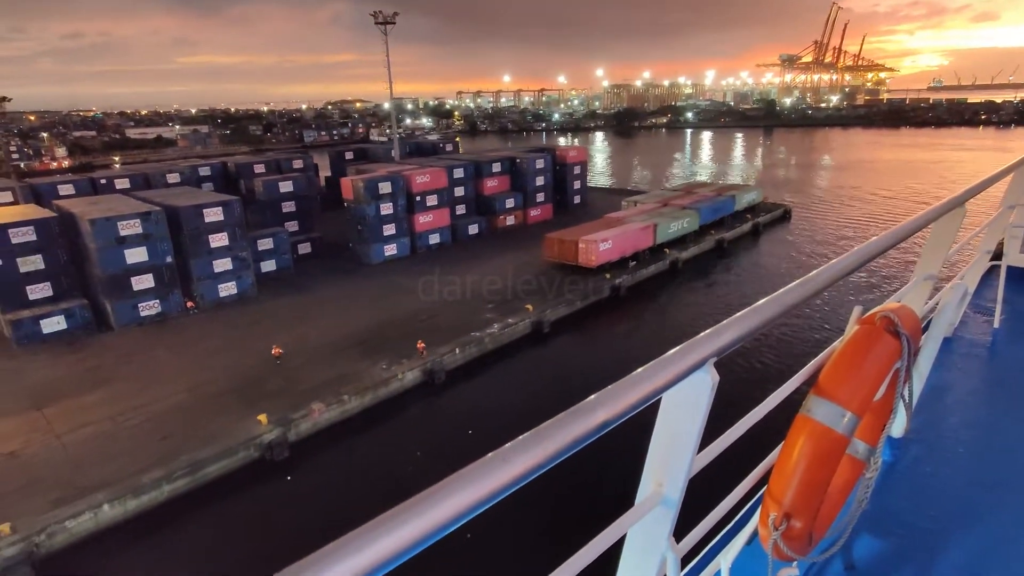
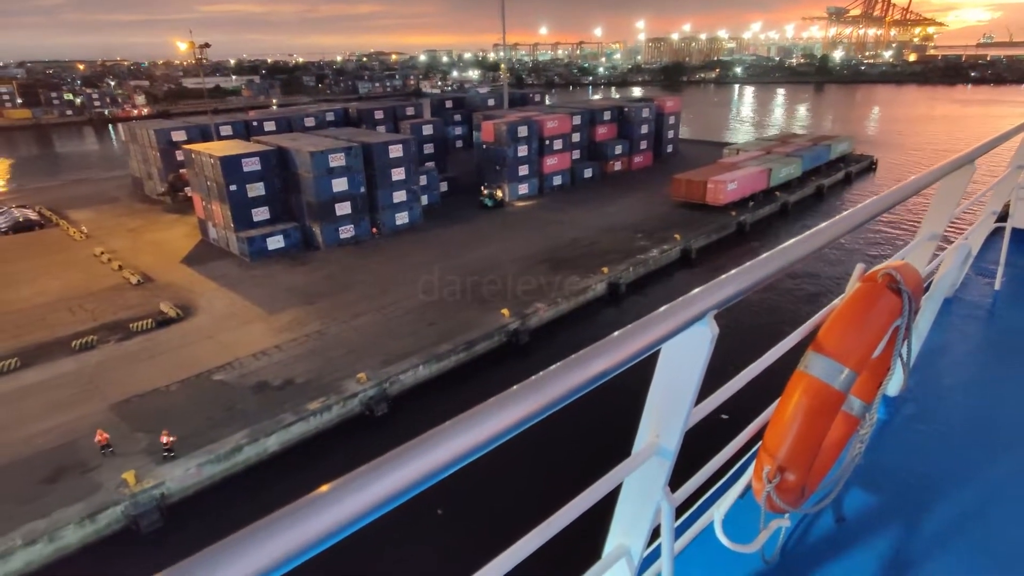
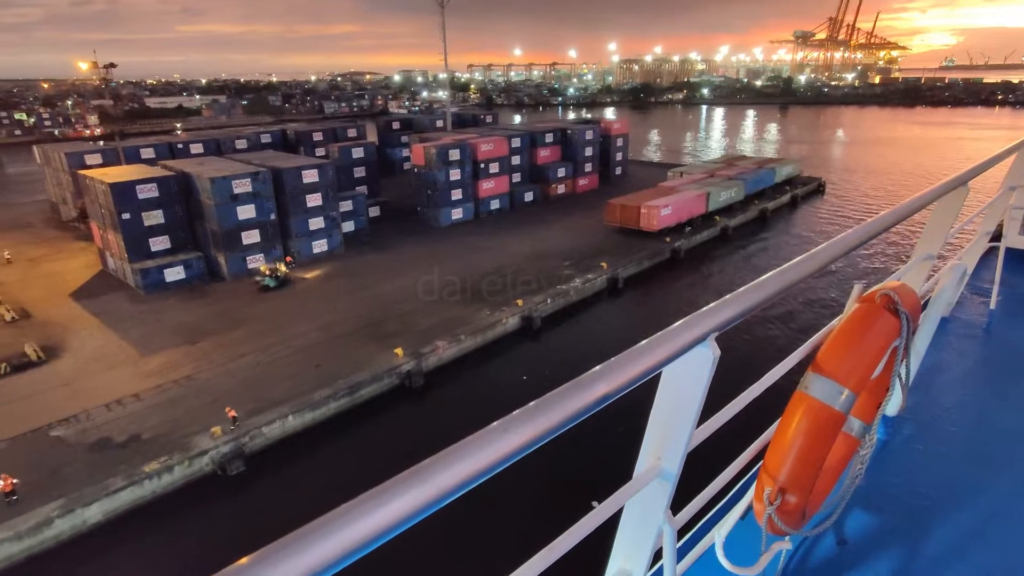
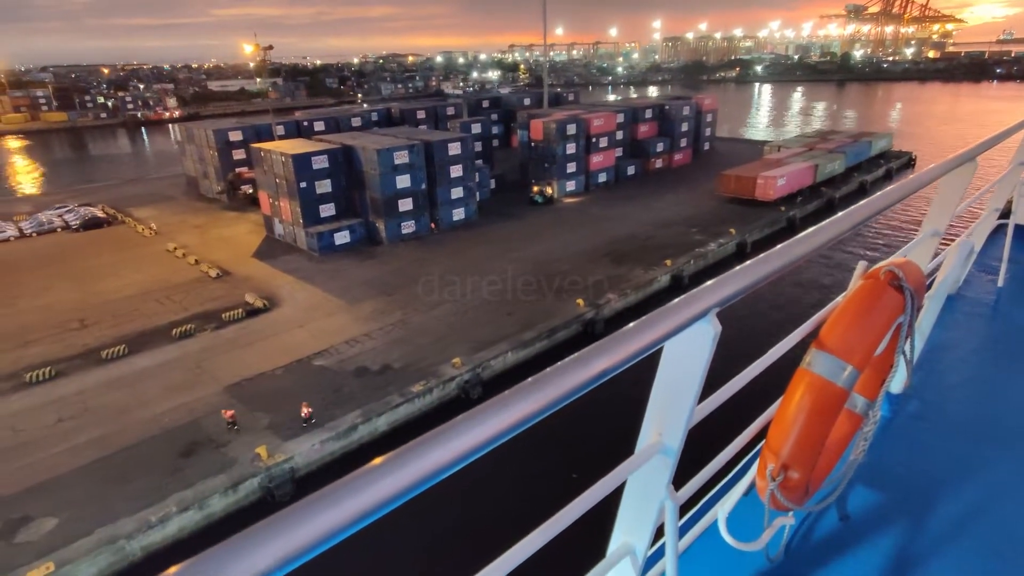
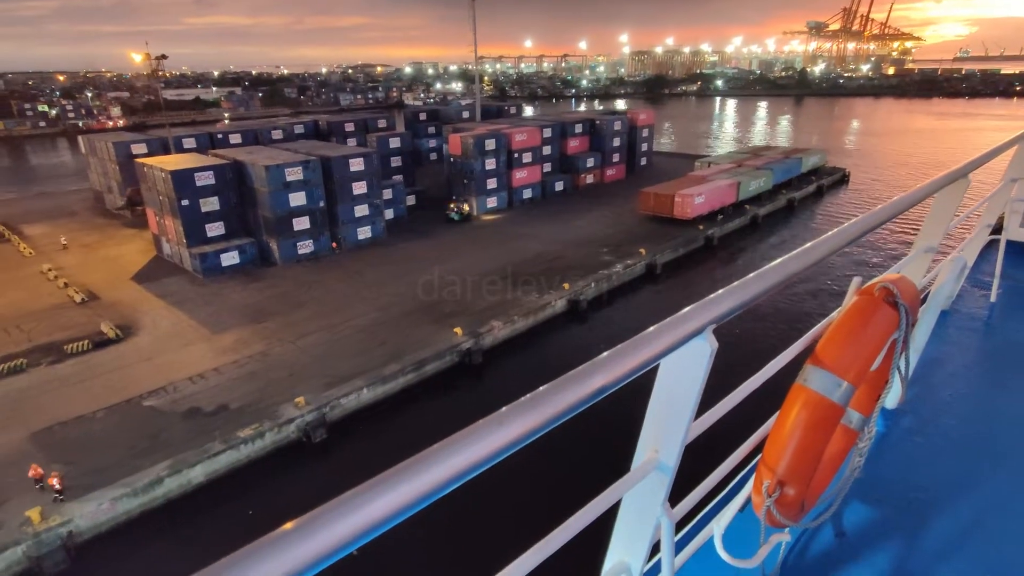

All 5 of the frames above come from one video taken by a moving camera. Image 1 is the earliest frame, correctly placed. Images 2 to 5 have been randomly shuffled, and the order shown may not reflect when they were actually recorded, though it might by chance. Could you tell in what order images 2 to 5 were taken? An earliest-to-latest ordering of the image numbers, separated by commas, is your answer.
3, 5, 2, 4
